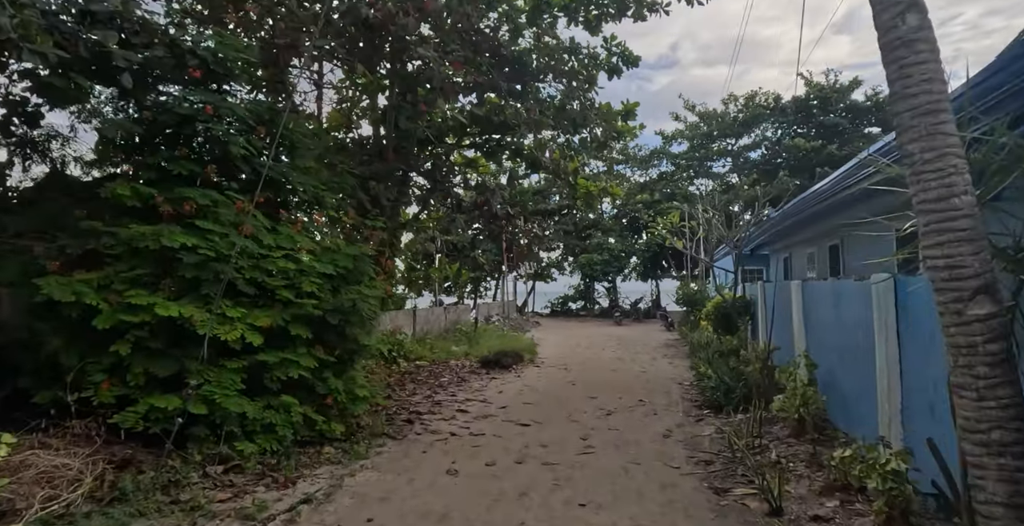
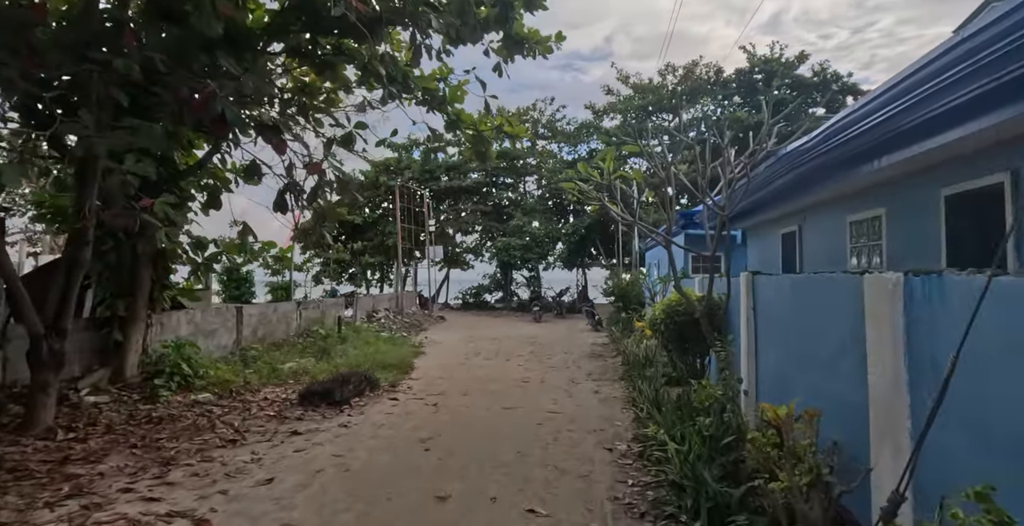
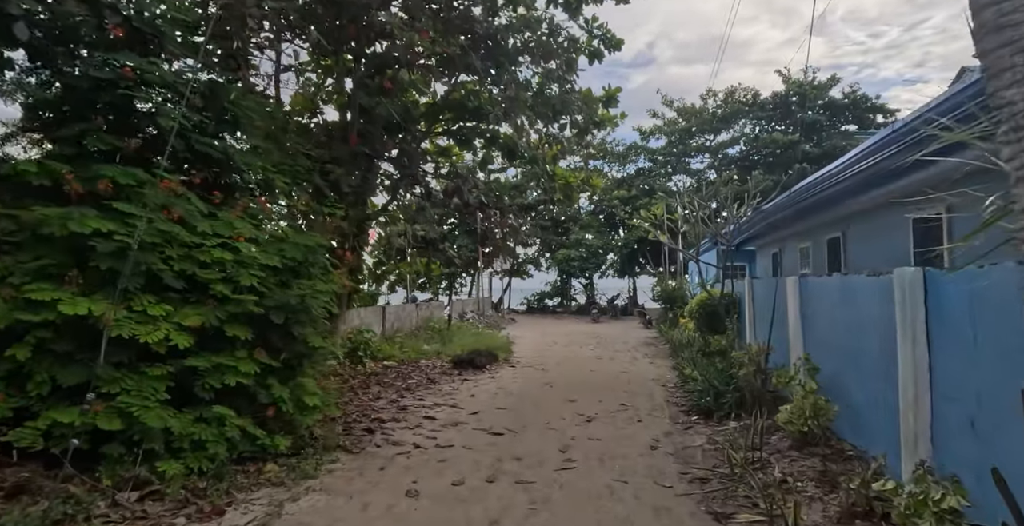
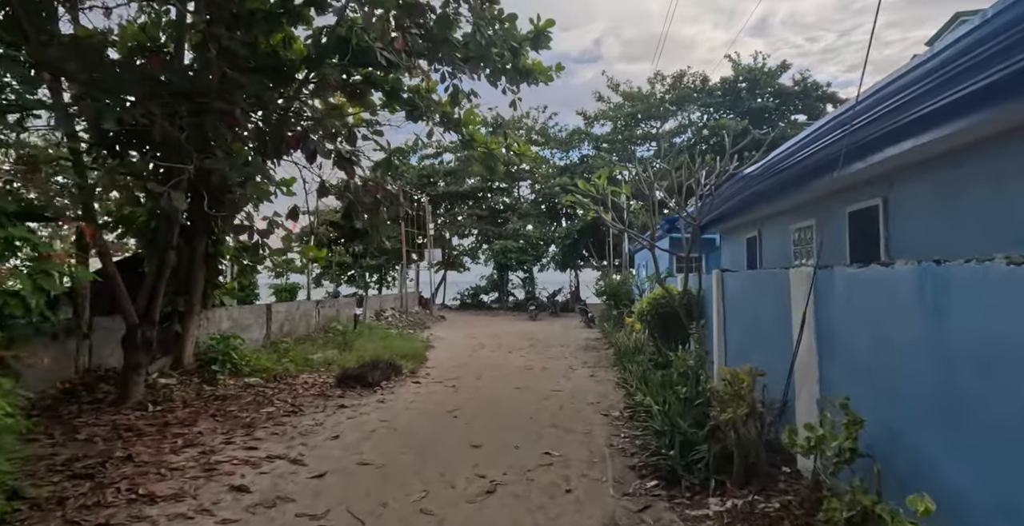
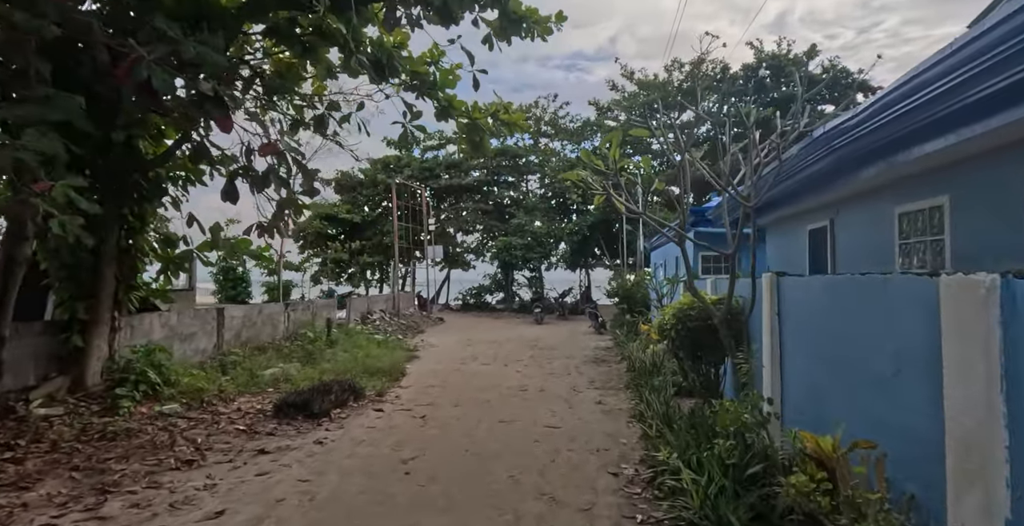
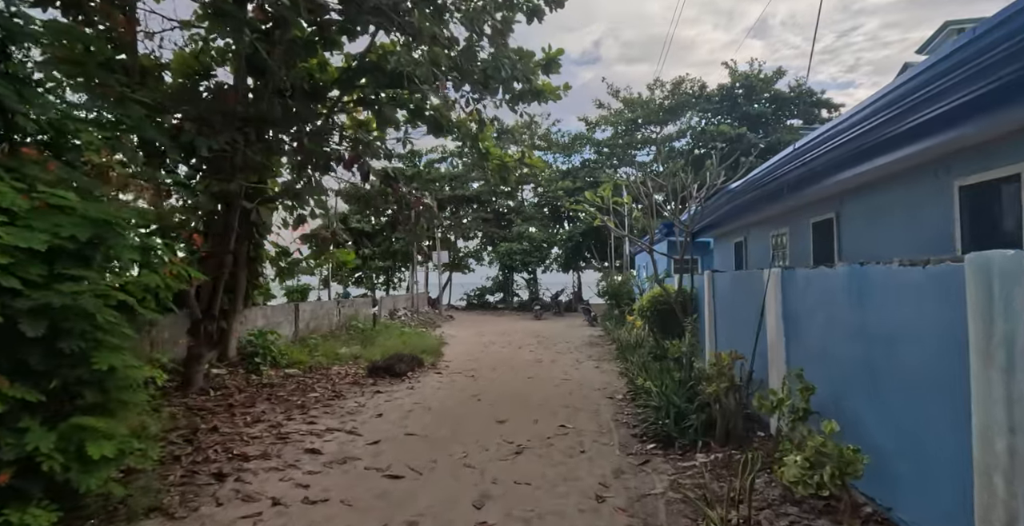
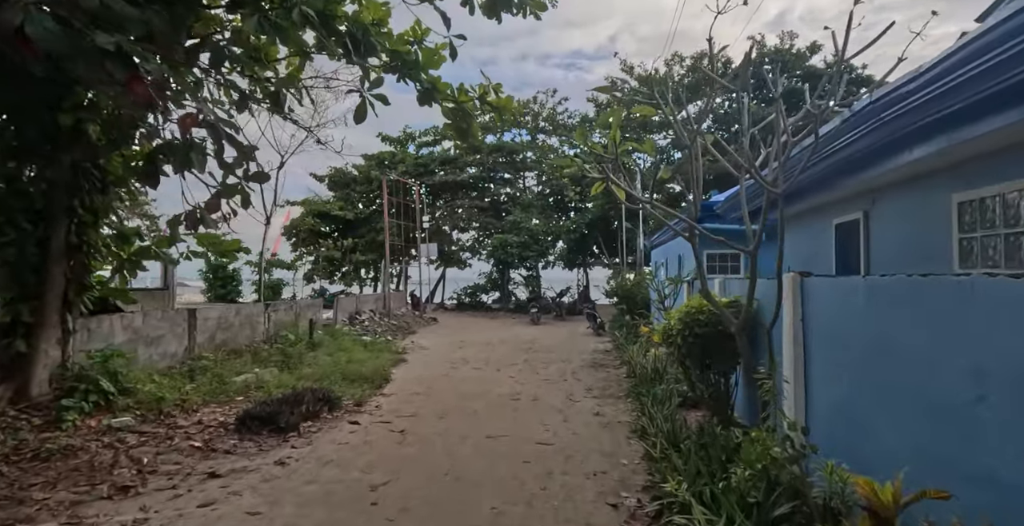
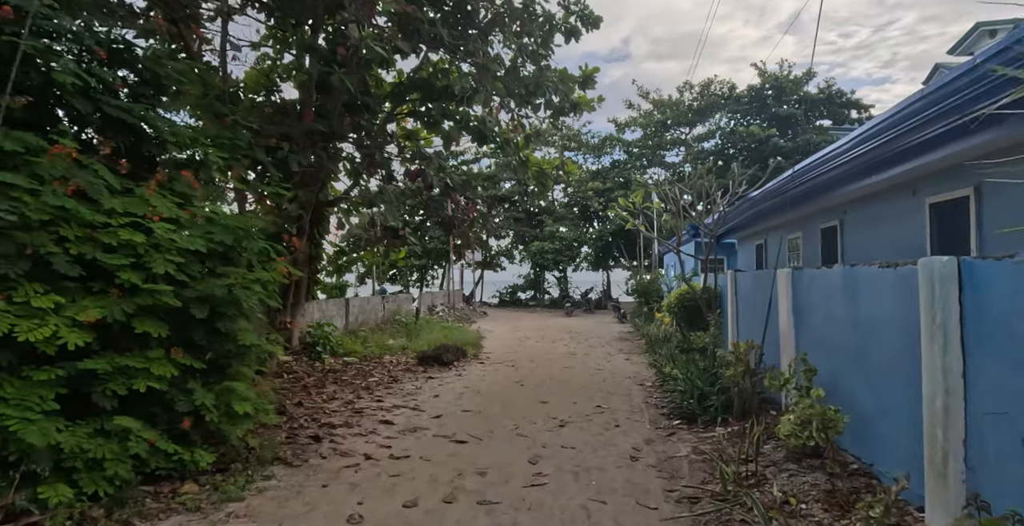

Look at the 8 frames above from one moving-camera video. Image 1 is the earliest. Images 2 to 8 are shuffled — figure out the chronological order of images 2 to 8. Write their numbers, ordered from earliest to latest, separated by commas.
3, 8, 6, 4, 2, 5, 7
